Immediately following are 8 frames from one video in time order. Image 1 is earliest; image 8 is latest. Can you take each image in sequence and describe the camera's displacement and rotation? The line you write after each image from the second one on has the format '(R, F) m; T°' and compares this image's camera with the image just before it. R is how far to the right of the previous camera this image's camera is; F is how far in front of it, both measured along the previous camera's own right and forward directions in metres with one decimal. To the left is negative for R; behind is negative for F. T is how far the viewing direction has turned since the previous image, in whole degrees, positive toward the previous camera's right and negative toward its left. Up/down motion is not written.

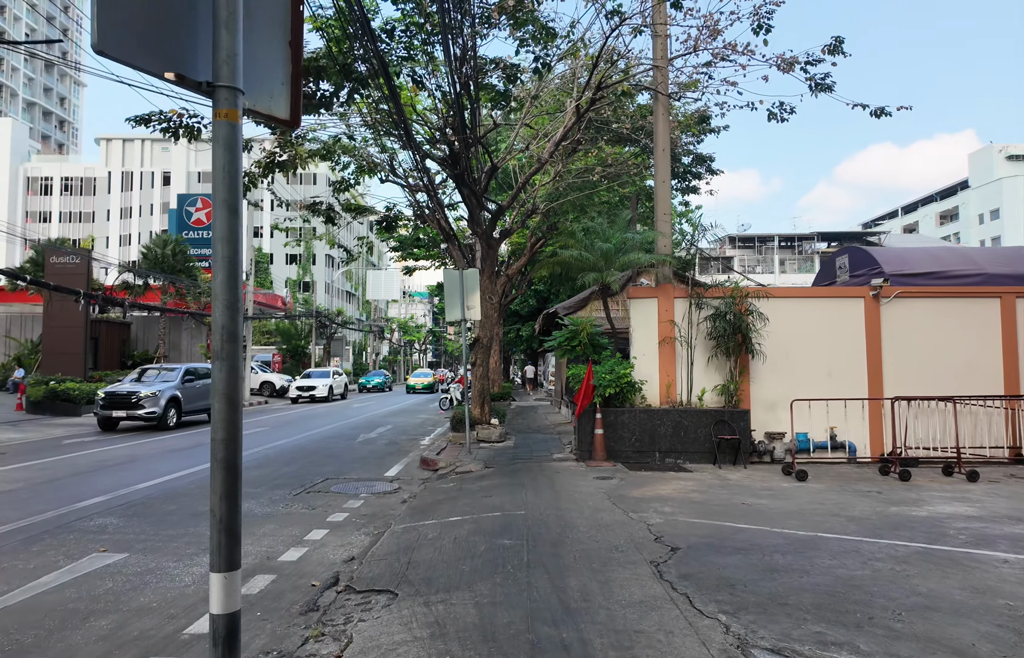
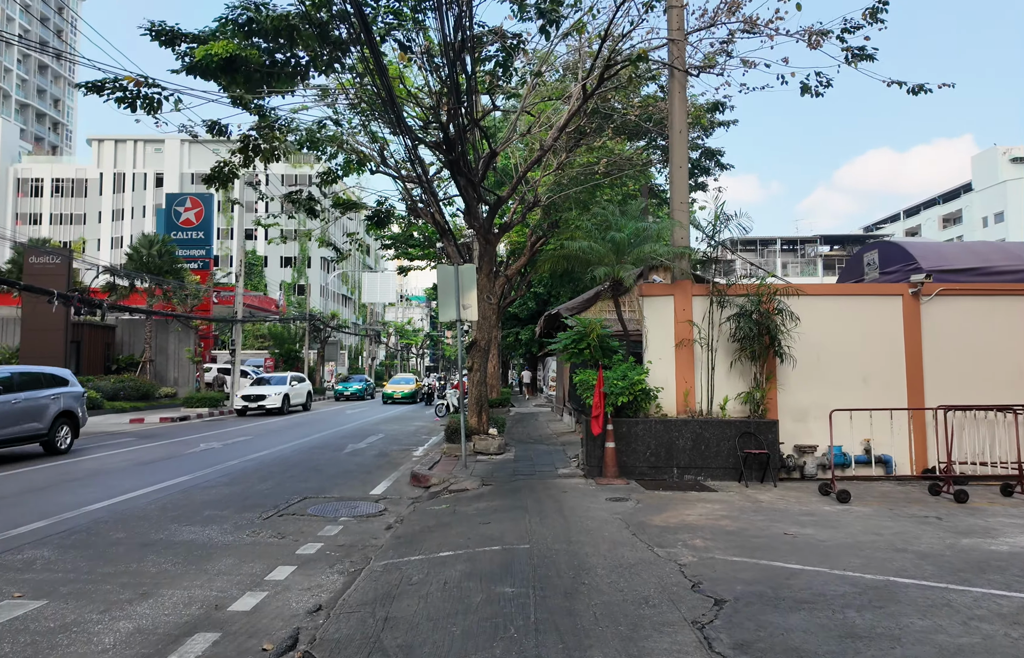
(0.0, +1.0) m; 0°
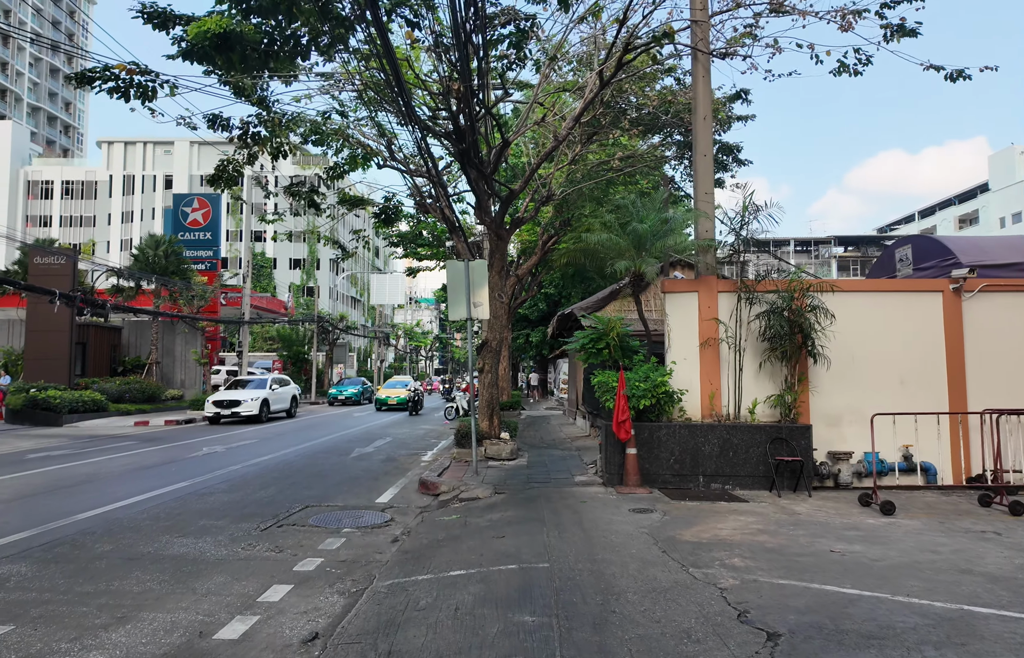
(-0.1, +0.5) m; -1°
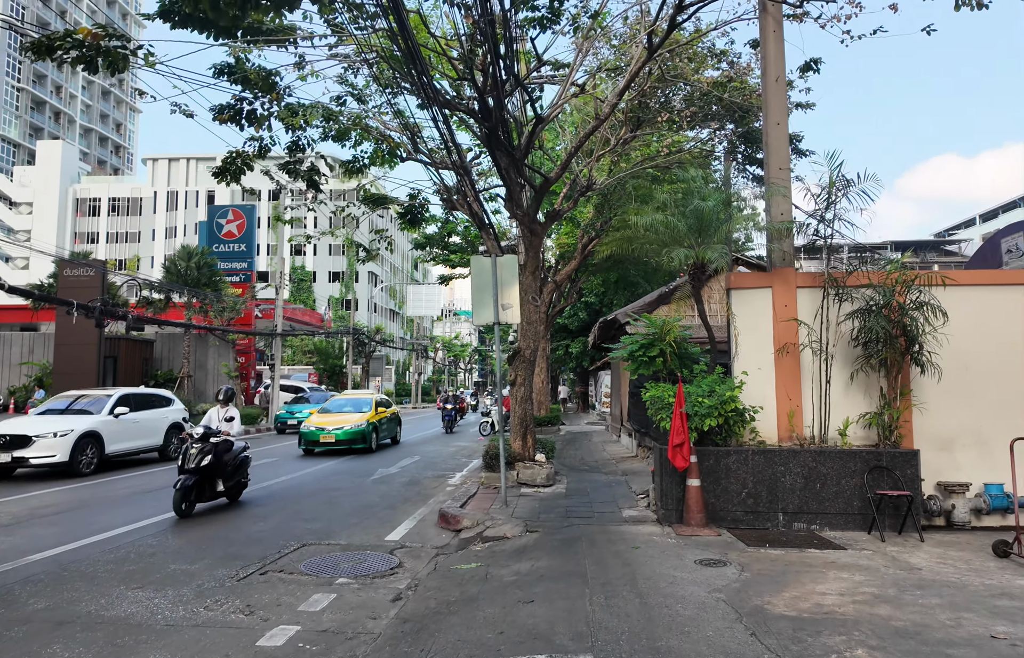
(+0.1, +1.4) m; -3°
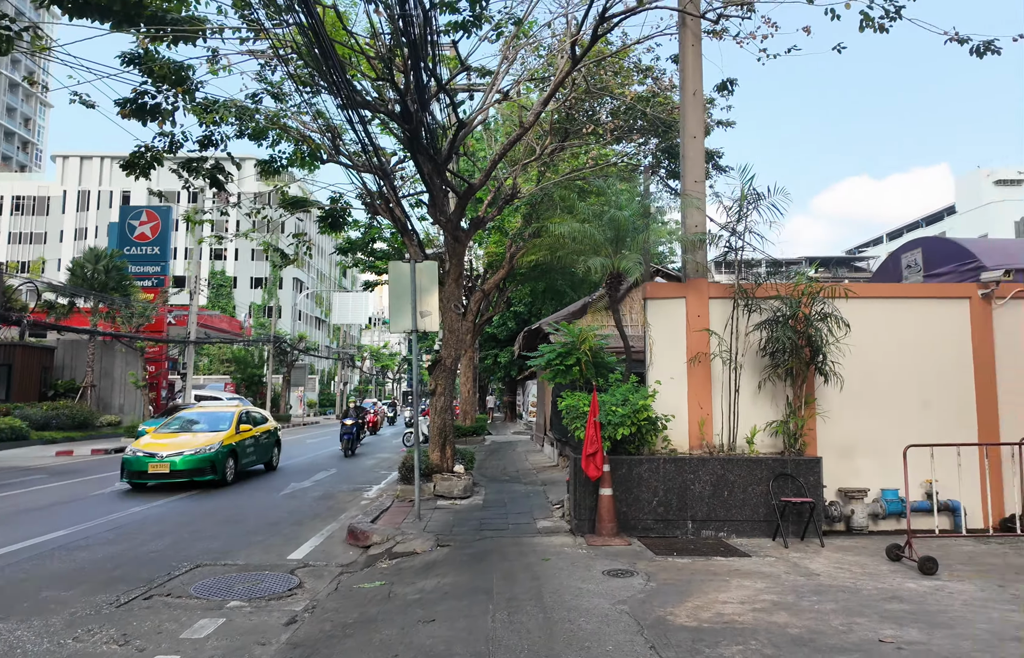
(+0.2, +0.1) m; +6°
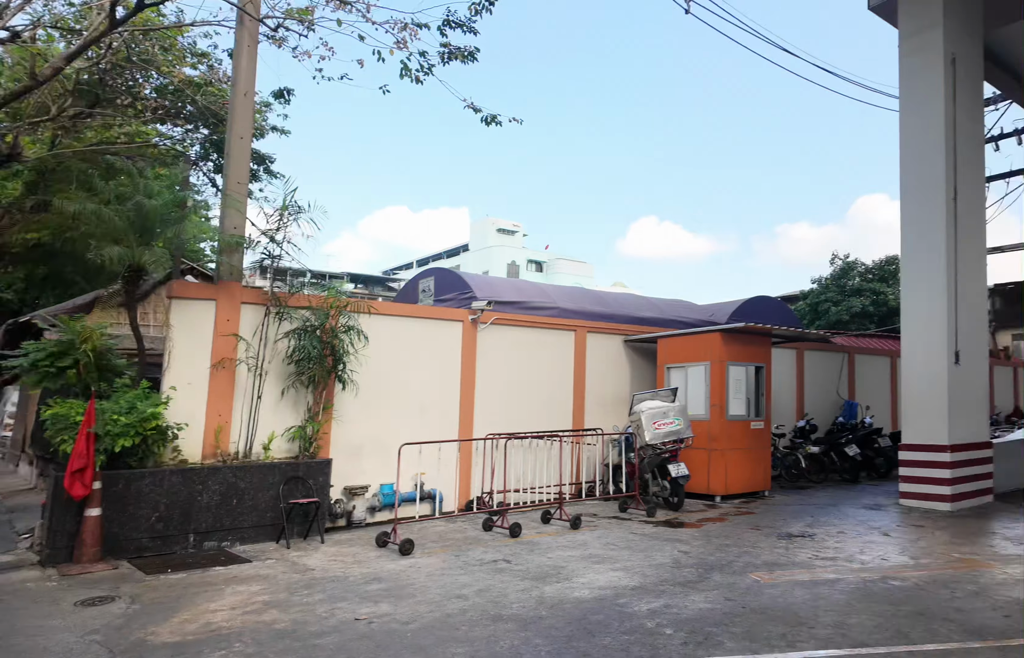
(+0.2, -0.2) m; +37°
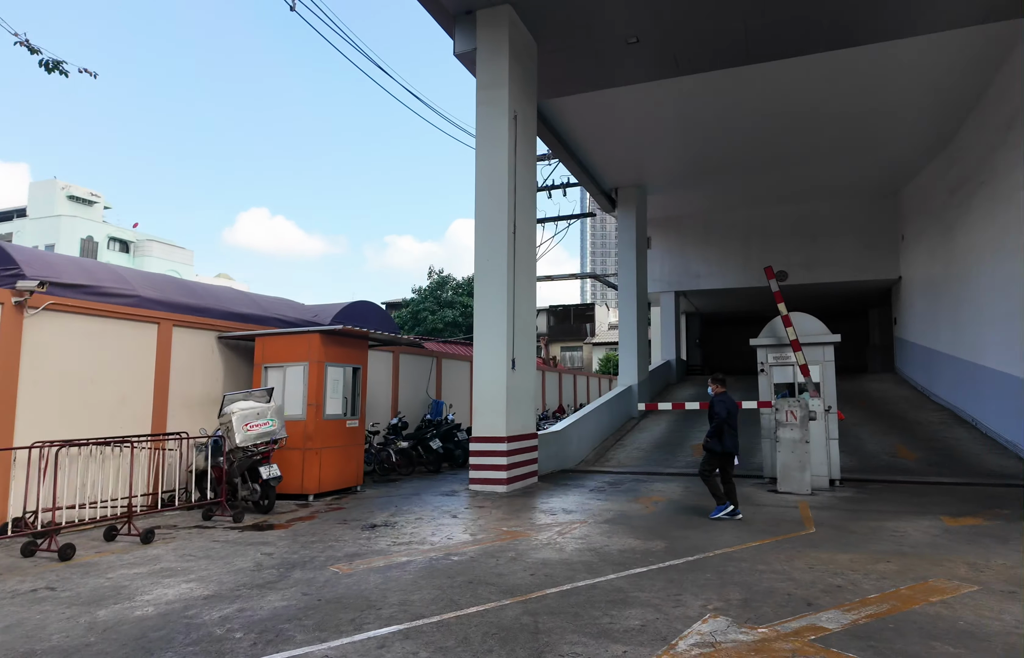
(+0.2, -0.2) m; +31°
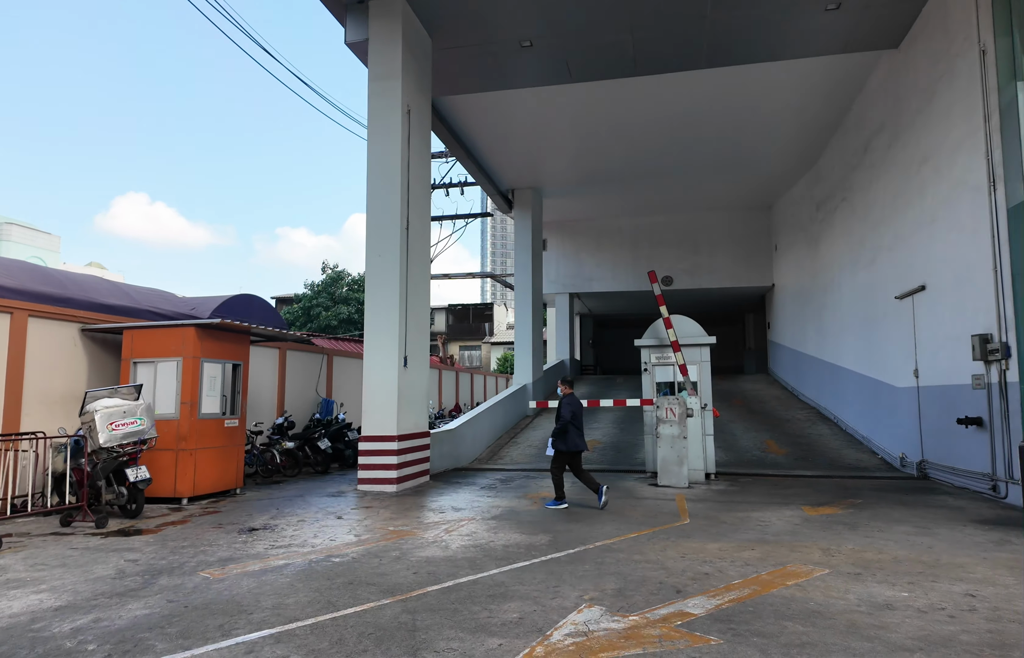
(+0.2, 0.0) m; +8°
